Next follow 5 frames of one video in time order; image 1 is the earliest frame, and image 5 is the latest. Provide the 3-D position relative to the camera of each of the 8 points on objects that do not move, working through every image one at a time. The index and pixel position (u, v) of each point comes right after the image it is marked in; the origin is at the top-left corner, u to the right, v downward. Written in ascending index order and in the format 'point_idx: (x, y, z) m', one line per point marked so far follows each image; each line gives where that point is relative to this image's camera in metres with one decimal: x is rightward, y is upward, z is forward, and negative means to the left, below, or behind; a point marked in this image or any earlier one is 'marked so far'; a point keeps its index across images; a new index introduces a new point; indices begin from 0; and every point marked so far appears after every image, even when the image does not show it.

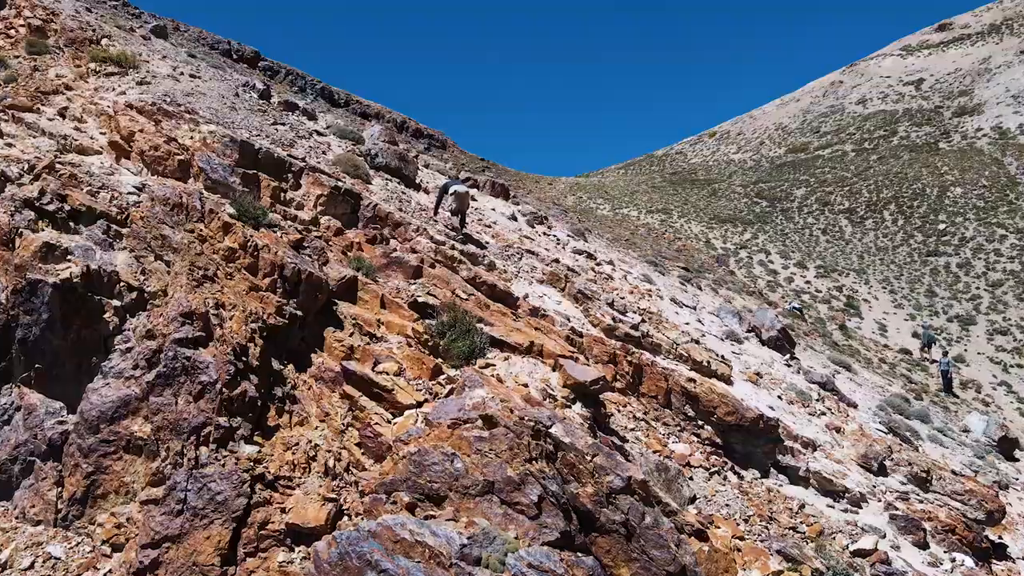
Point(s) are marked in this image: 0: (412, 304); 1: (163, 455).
0: (-1.5, -0.2, +13.1) m
1: (-4.1, -1.9, +10.4) m
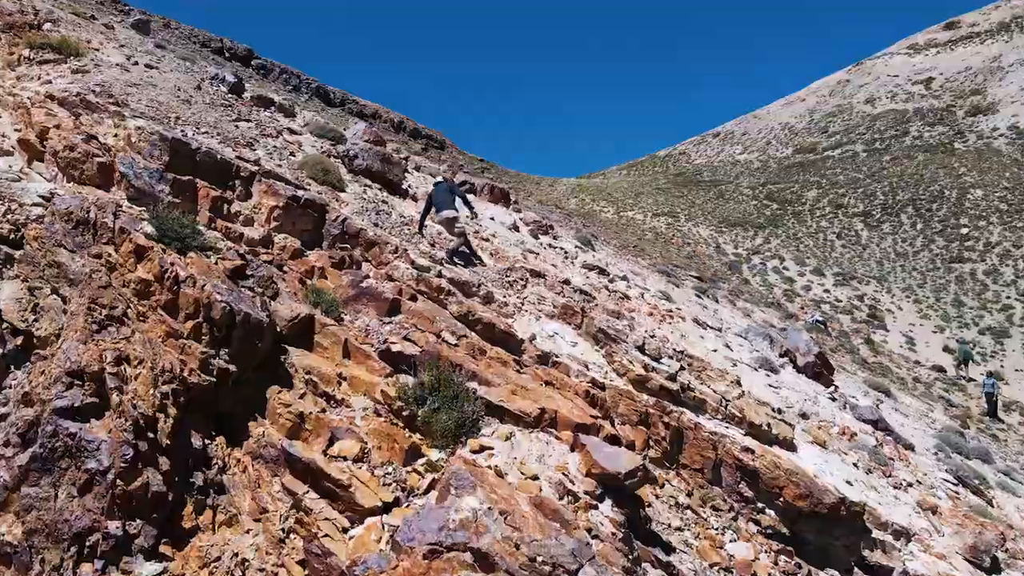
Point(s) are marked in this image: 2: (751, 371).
0: (-1.5, -0.7, +10.0) m
1: (-4.0, -2.4, +7.3) m
2: (+5.2, -1.9, +19.2) m
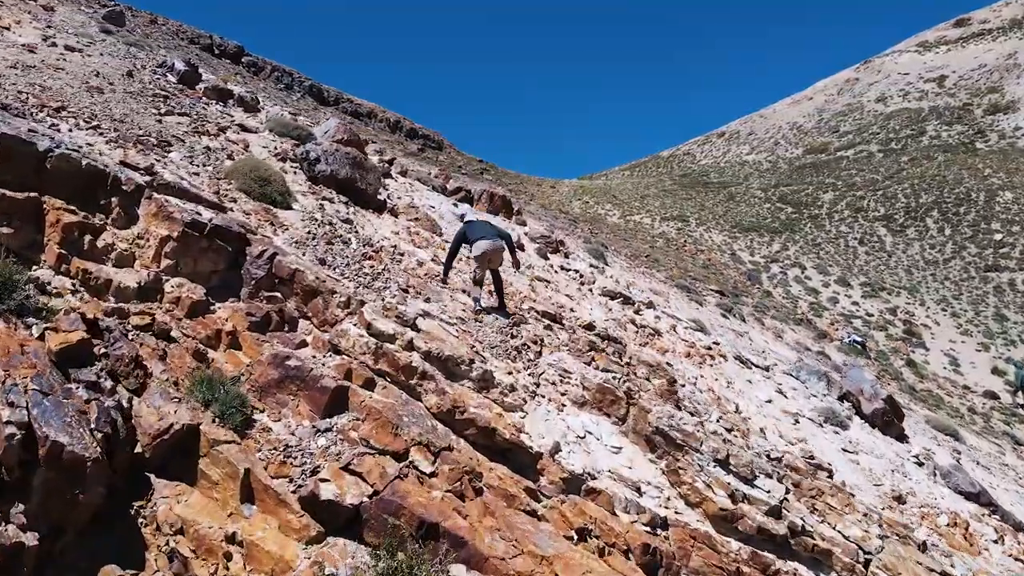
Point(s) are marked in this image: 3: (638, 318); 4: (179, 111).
0: (-1.4, -1.4, +6.0) m
1: (-3.9, -3.1, +3.3) m
2: (+5.3, -2.5, +15.2) m
3: (+2.5, -0.6, +17.0) m
4: (-6.0, +3.2, +15.8) m
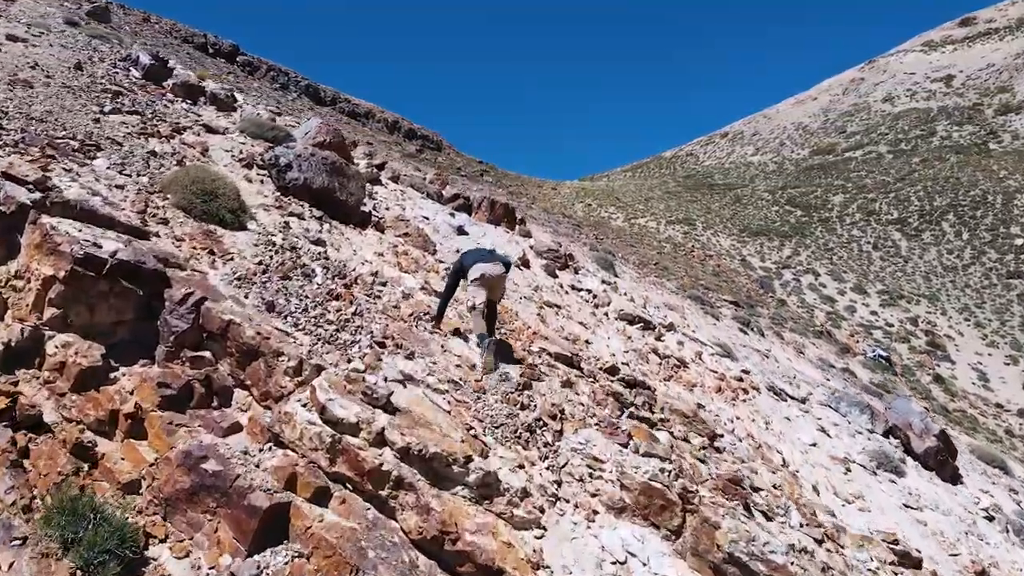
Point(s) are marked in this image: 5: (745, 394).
0: (-1.3, -1.8, +3.8) m
1: (-3.9, -3.5, +1.1) m
2: (+5.4, -2.9, +13.0) m
3: (+2.5, -1.0, +14.8) m
4: (-5.9, +2.8, +13.6) m
5: (+3.9, -1.8, +14.7) m
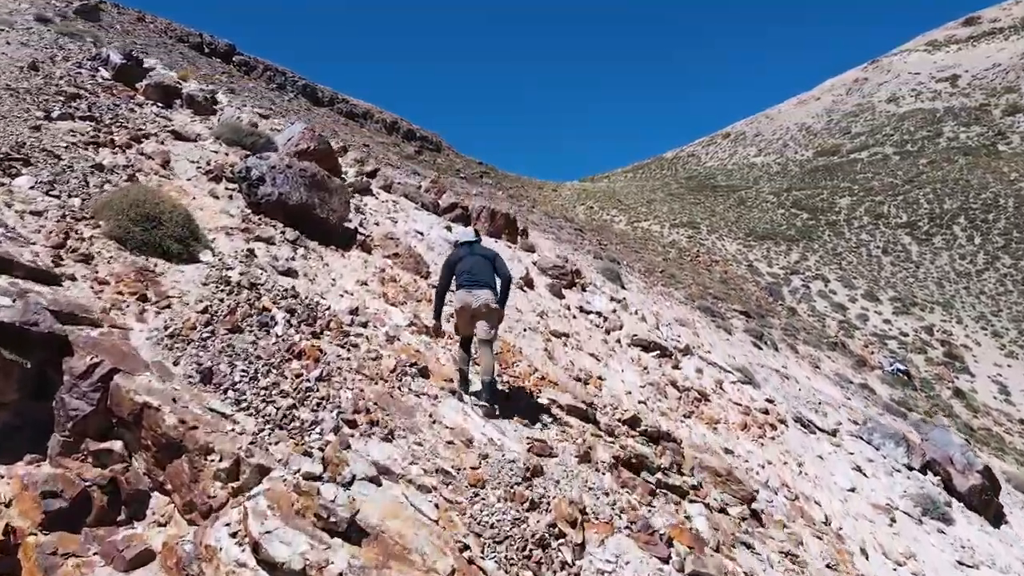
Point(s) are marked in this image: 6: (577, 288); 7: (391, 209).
0: (-1.3, -2.2, +2.3) m
1: (-3.8, -3.8, -0.4) m
2: (+5.4, -3.3, +11.5) m
3: (+2.6, -1.4, +13.4) m
4: (-5.9, +2.4, +12.1) m
5: (+4.0, -2.2, +13.2) m
6: (+1.2, 0.0, +16.2) m
7: (-2.1, +1.3, +14.9) m
